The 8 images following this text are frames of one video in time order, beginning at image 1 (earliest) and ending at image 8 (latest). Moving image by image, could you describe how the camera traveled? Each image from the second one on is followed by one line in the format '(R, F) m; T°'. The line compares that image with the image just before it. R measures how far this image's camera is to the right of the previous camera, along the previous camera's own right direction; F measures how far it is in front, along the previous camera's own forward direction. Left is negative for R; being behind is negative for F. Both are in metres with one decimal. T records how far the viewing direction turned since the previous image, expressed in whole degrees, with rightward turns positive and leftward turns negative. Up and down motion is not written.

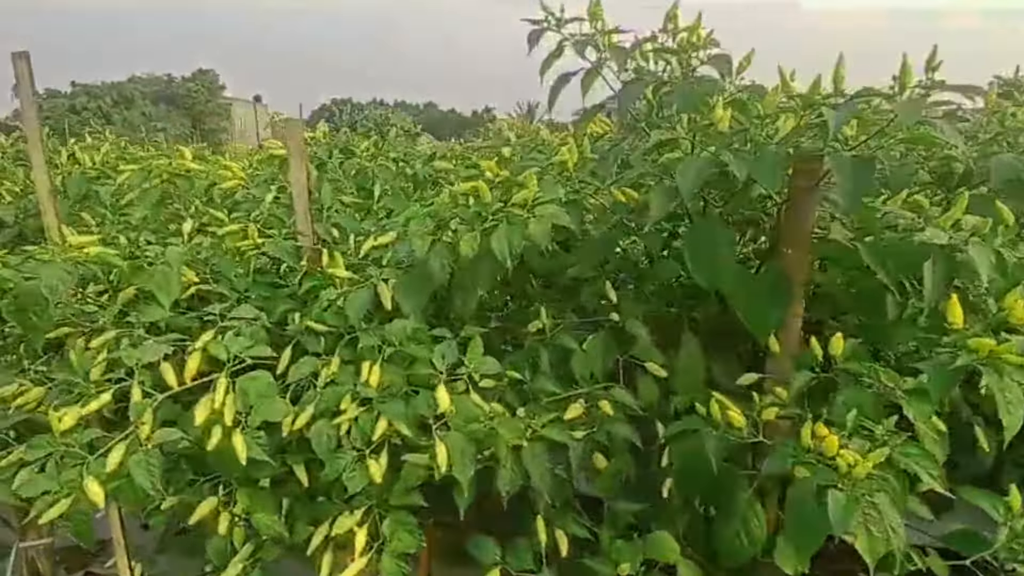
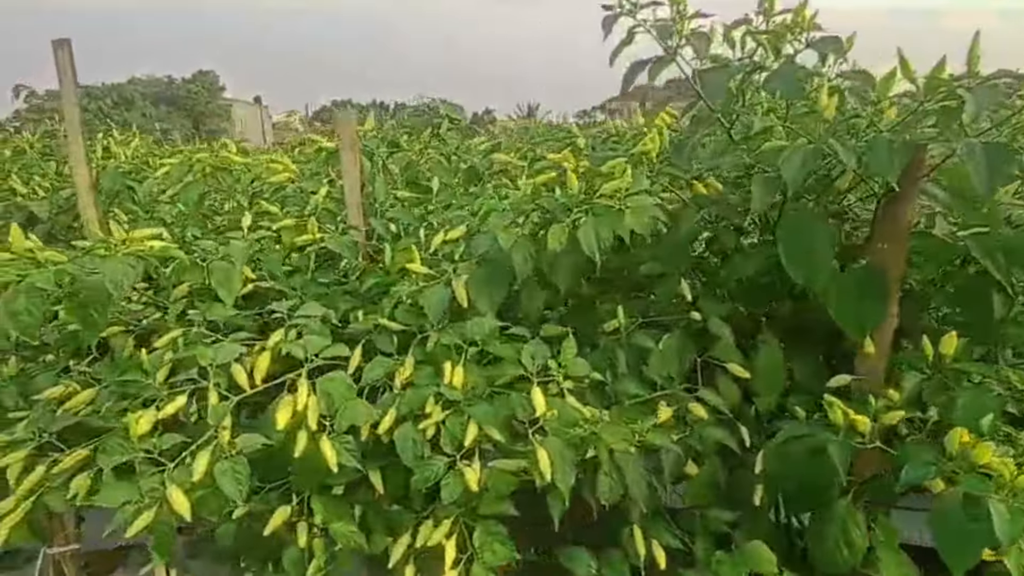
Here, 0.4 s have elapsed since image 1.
(-0.2, +0.1) m; 0°
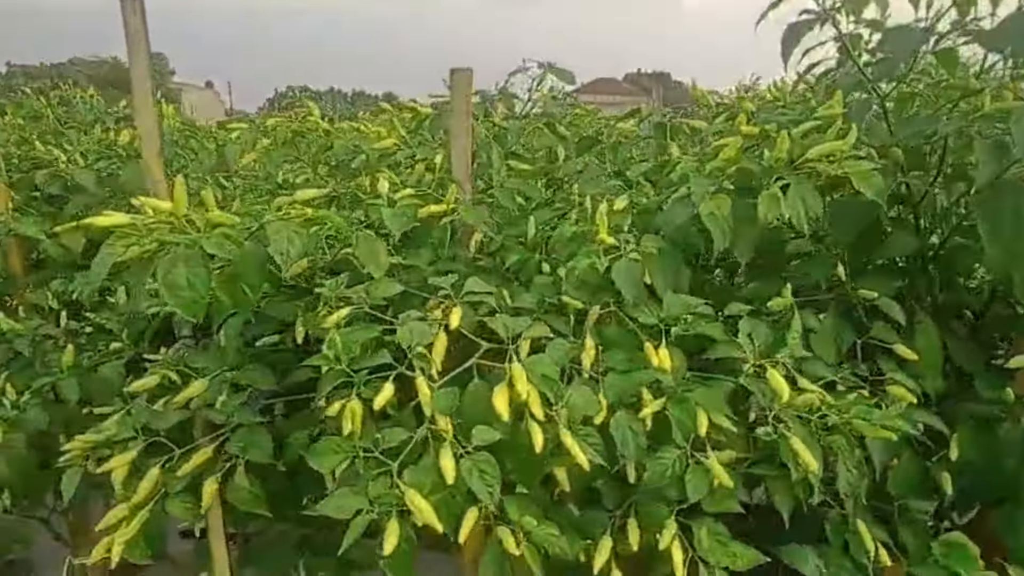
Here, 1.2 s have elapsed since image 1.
(-0.6, +0.2) m; +4°
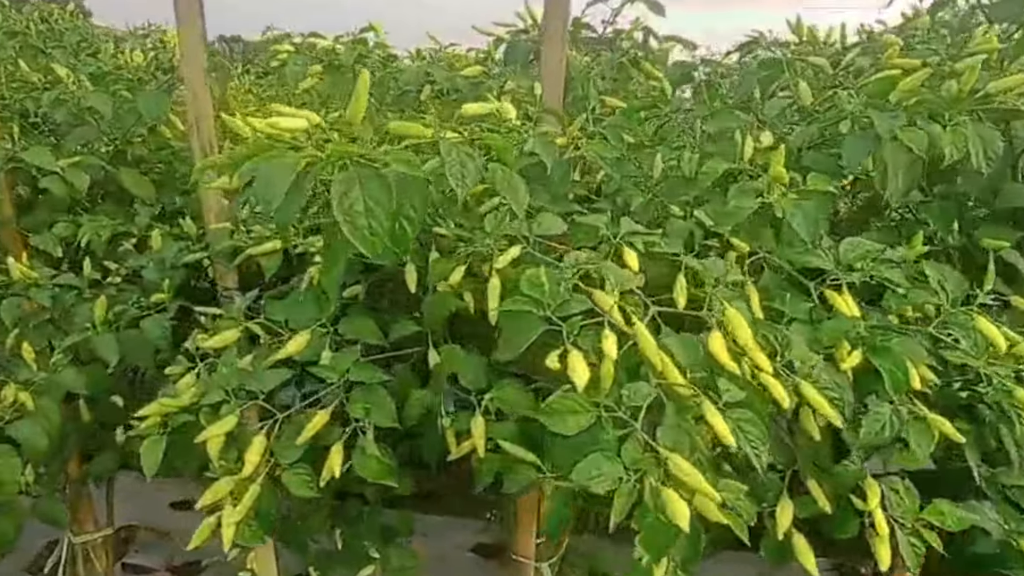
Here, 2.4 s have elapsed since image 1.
(-0.5, +0.2) m; +5°
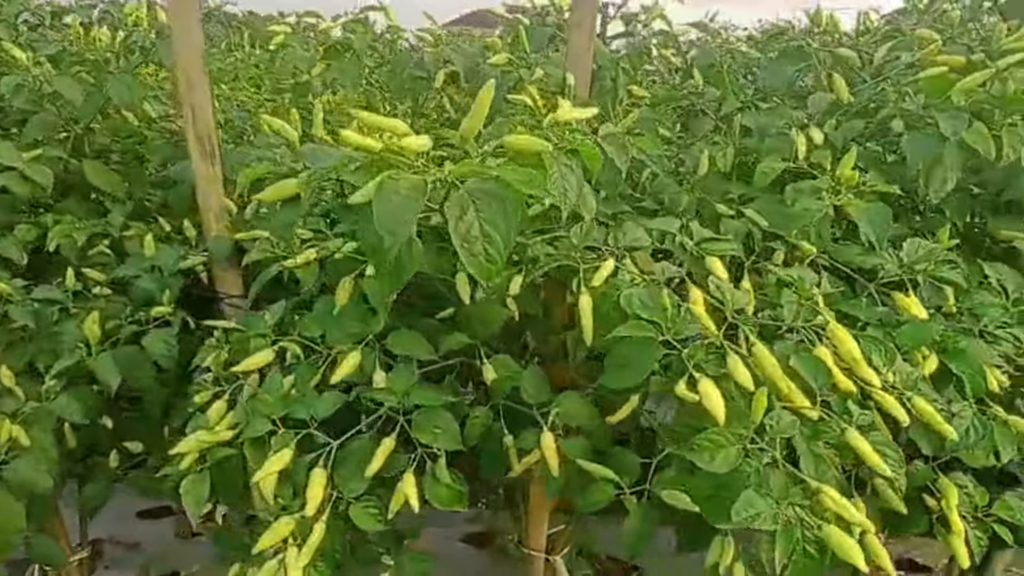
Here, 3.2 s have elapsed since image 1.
(-0.3, +0.1) m; +6°
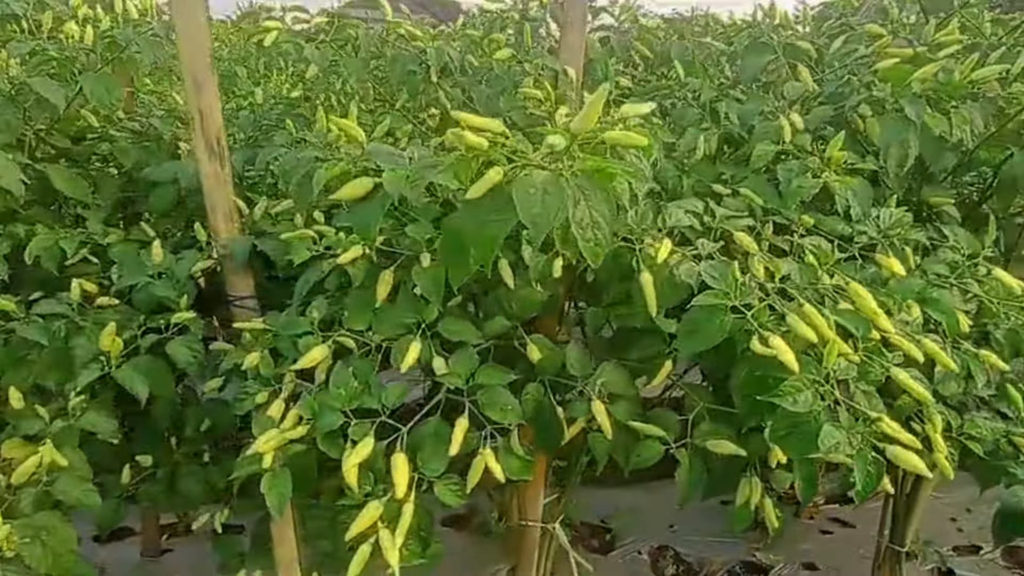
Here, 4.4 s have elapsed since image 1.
(-0.3, -0.1) m; +8°
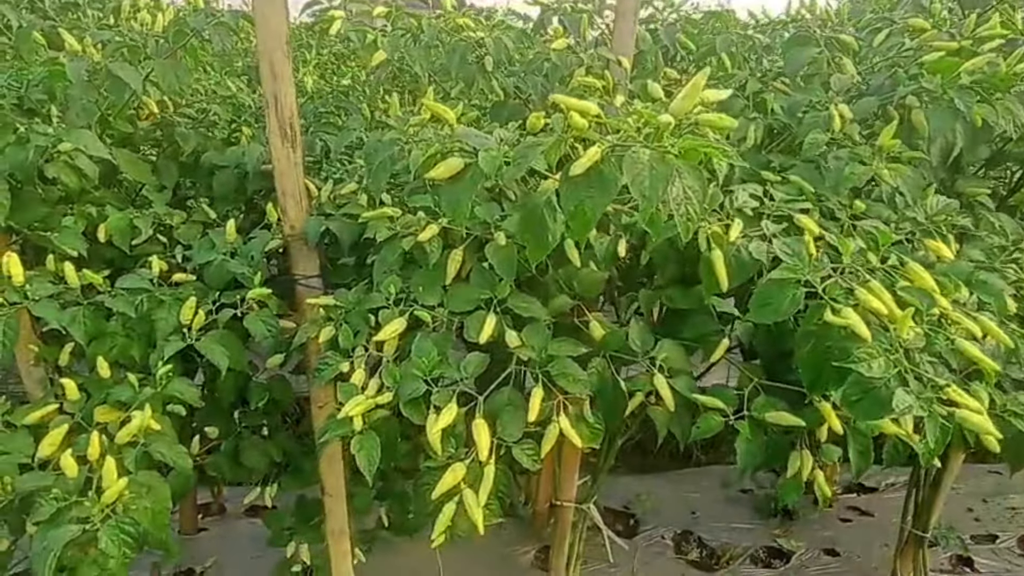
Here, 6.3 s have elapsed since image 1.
(-0.2, -0.1) m; 0°
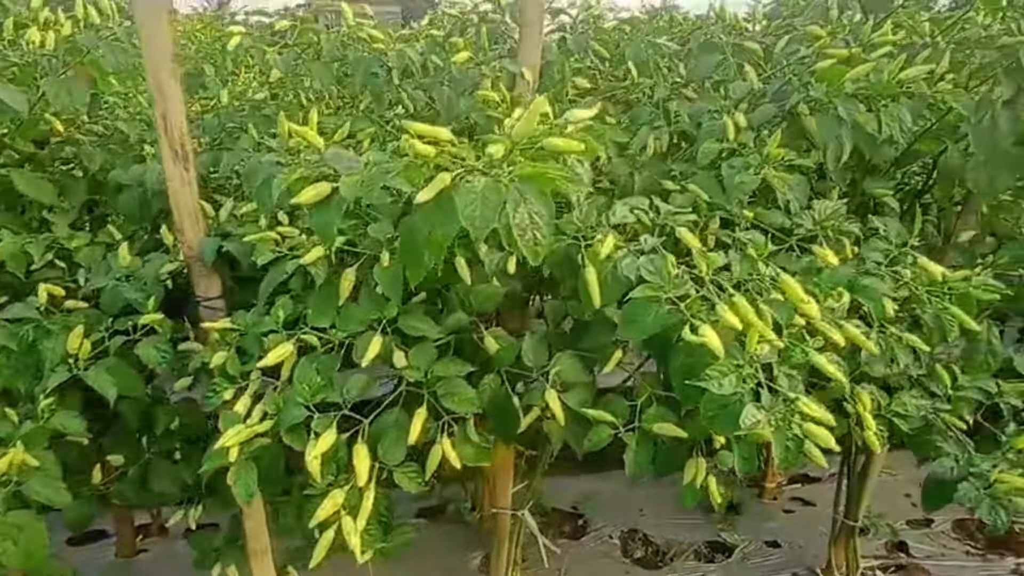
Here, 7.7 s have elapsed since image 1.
(+0.2, 0.0) m; +2°
